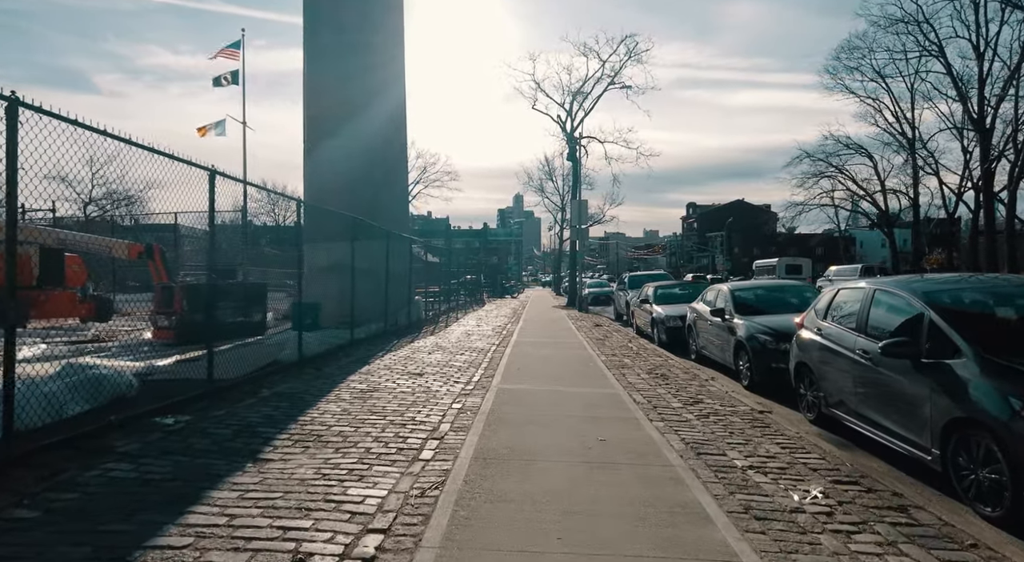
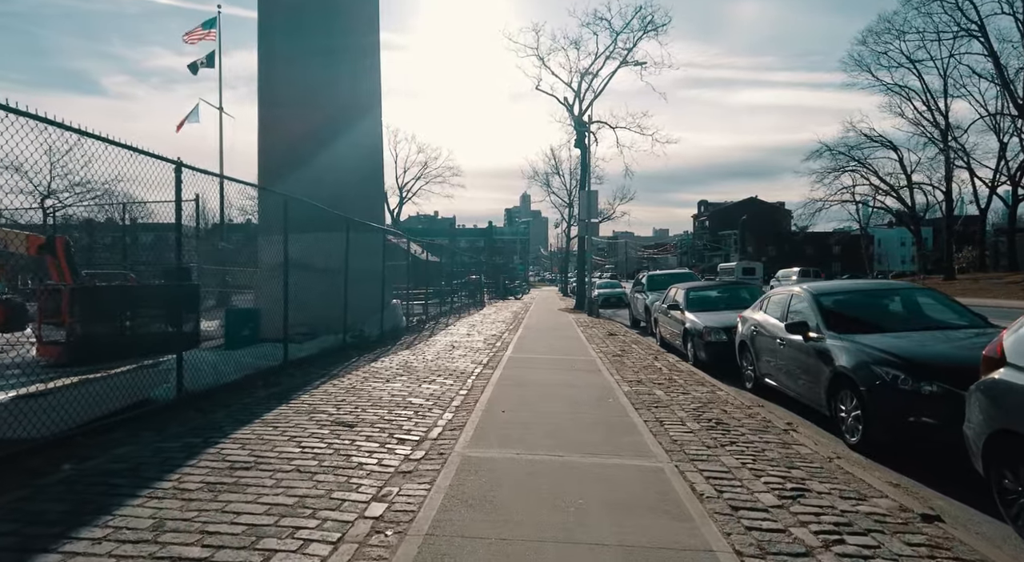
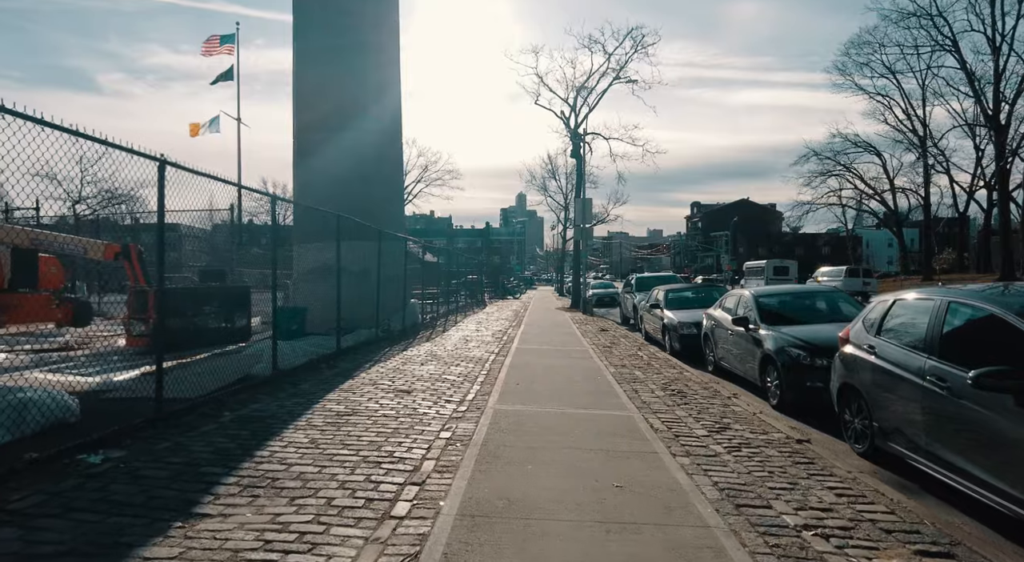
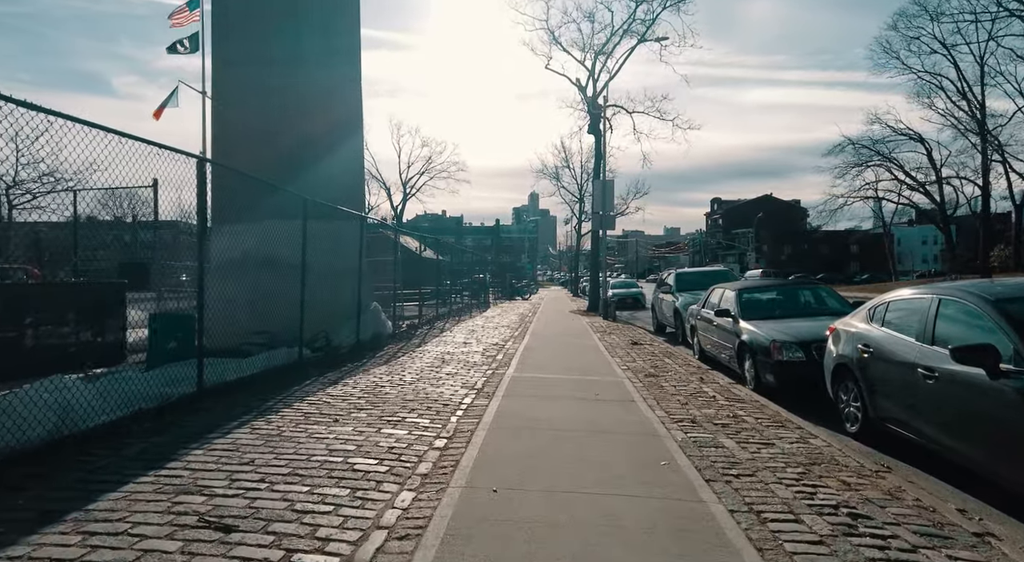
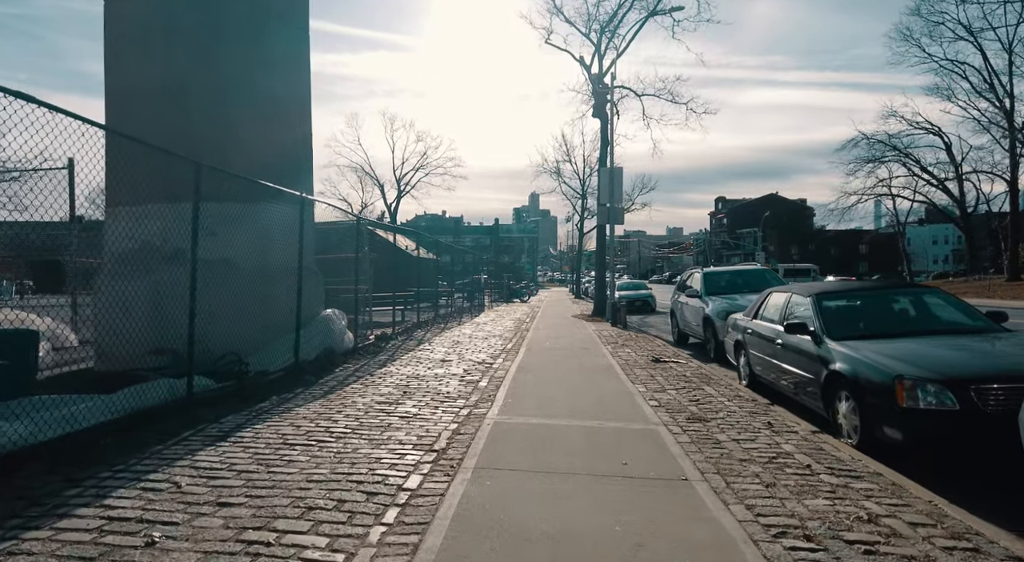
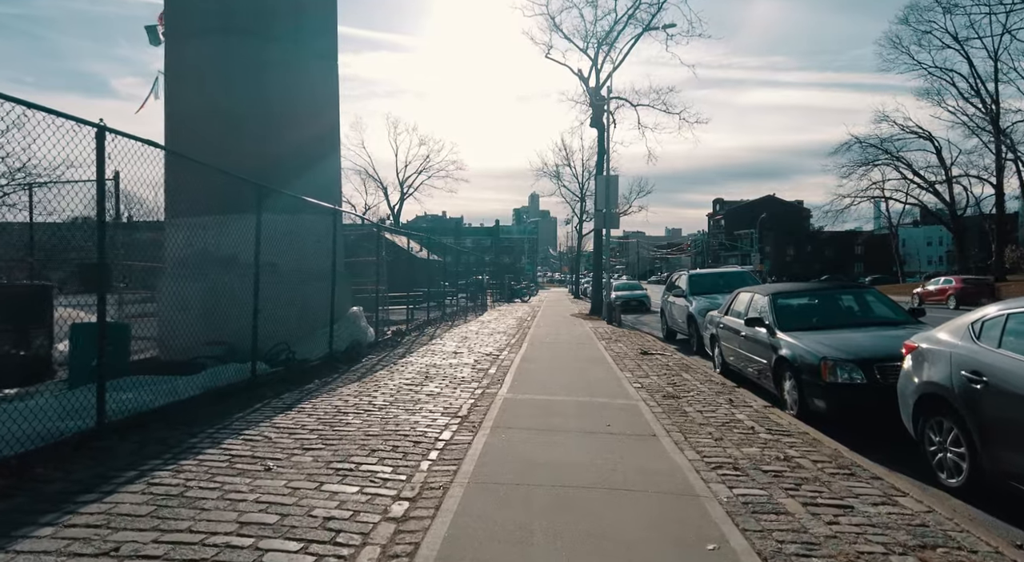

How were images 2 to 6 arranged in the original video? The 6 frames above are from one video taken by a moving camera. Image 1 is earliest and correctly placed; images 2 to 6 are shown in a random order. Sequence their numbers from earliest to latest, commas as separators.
3, 2, 4, 6, 5
